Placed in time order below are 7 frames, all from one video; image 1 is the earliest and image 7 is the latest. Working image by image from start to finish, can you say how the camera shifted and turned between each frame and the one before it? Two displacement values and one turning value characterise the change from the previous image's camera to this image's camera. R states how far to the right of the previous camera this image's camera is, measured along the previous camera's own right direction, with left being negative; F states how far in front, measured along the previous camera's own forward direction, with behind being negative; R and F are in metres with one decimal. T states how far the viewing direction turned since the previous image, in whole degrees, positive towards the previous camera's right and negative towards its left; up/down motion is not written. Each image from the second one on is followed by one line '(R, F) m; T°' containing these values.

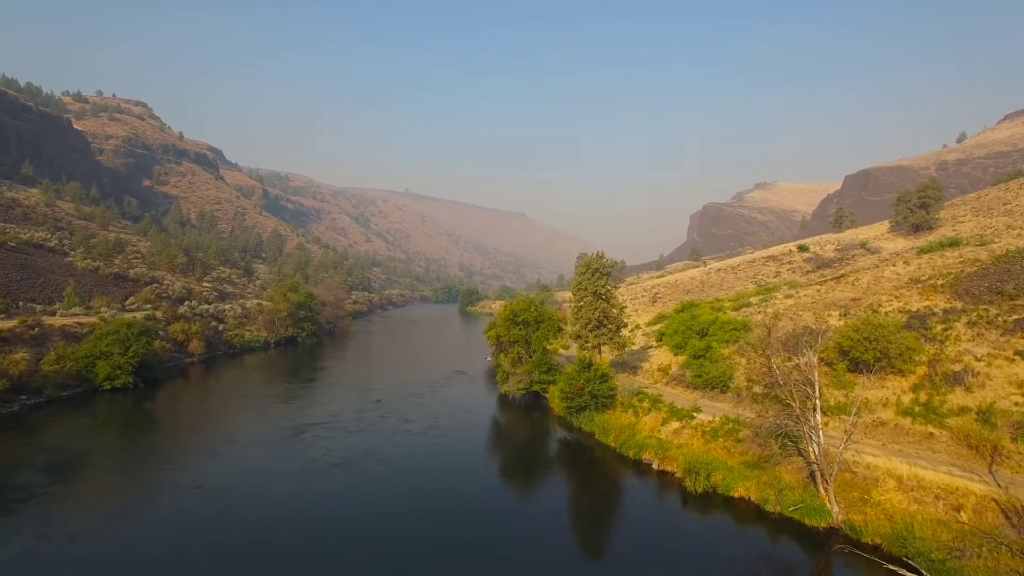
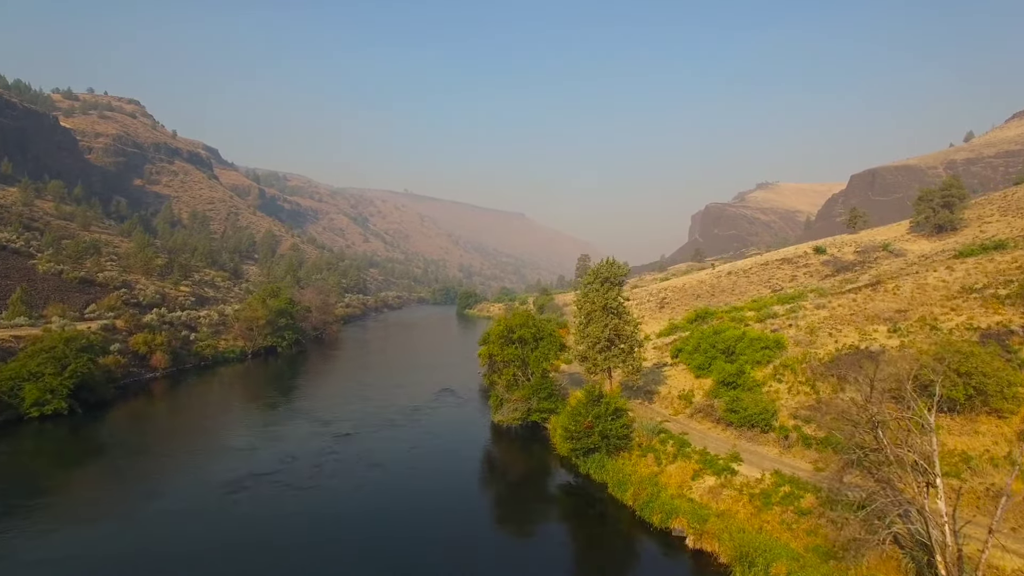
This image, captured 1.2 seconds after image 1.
(+0.2, +3.9) m; 0°
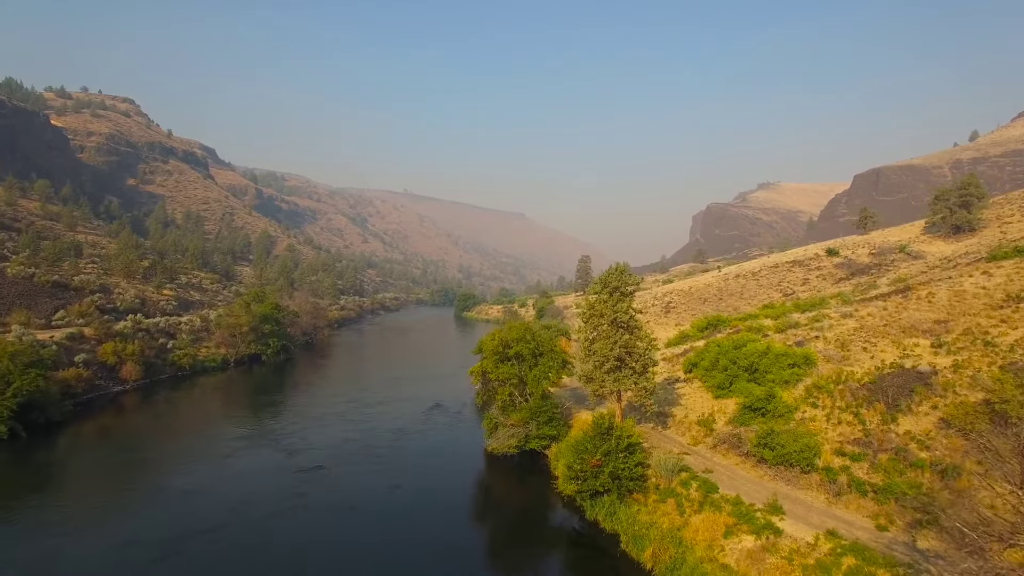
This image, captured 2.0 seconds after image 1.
(+0.1, +2.7) m; 0°
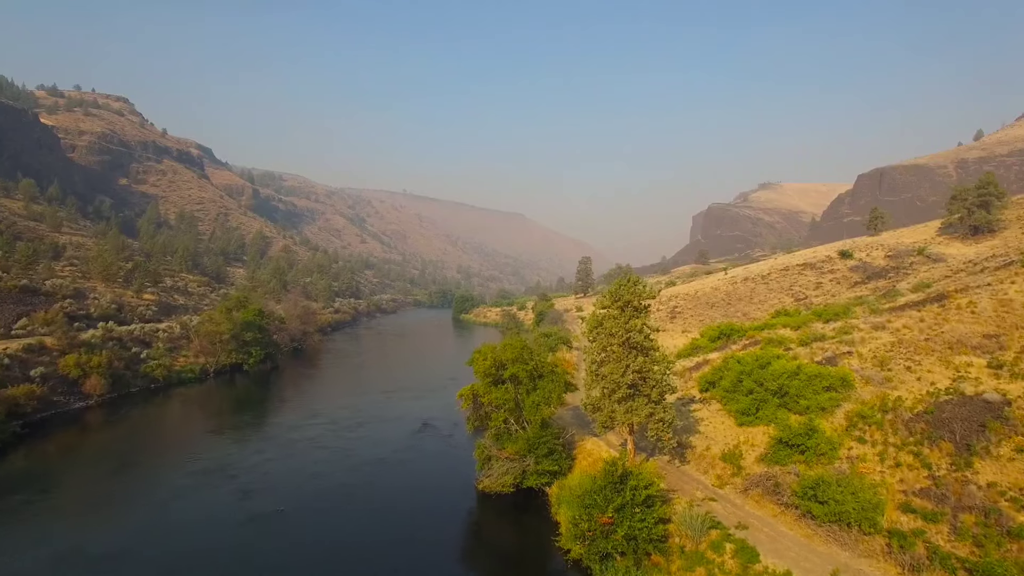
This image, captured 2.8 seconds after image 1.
(+0.2, +2.7) m; 0°
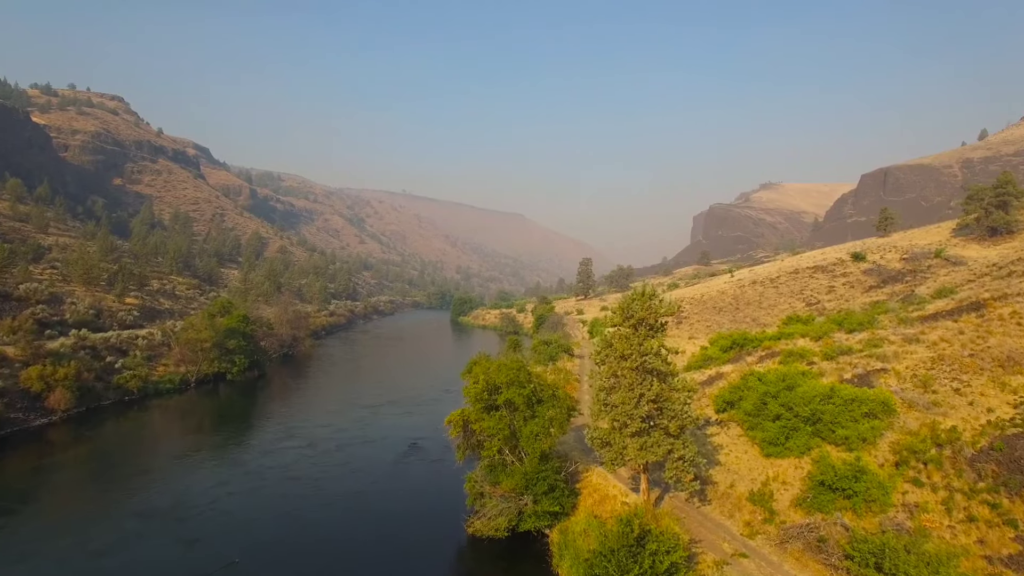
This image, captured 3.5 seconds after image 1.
(+0.1, +2.3) m; 0°
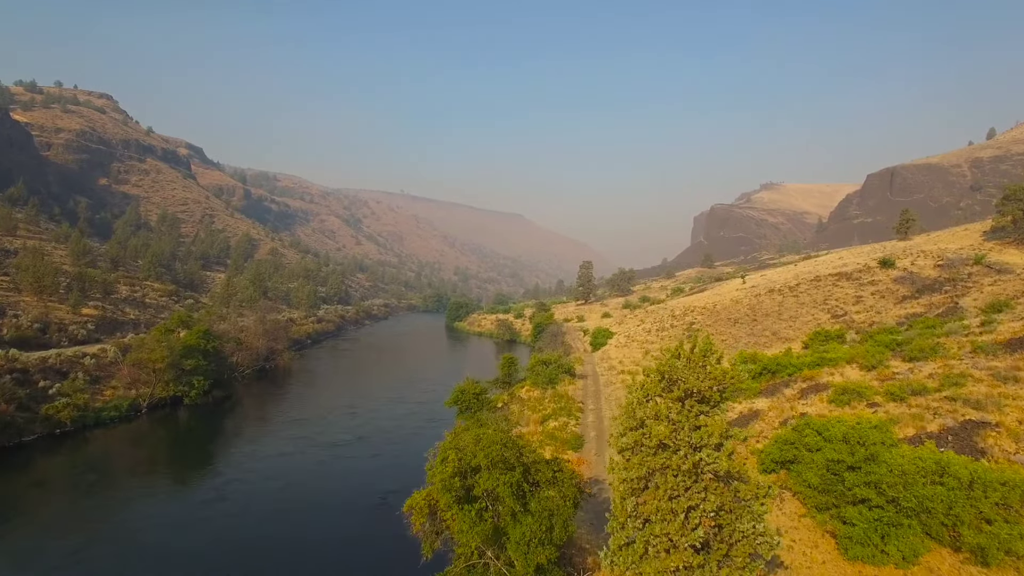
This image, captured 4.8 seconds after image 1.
(+0.3, +4.7) m; 0°
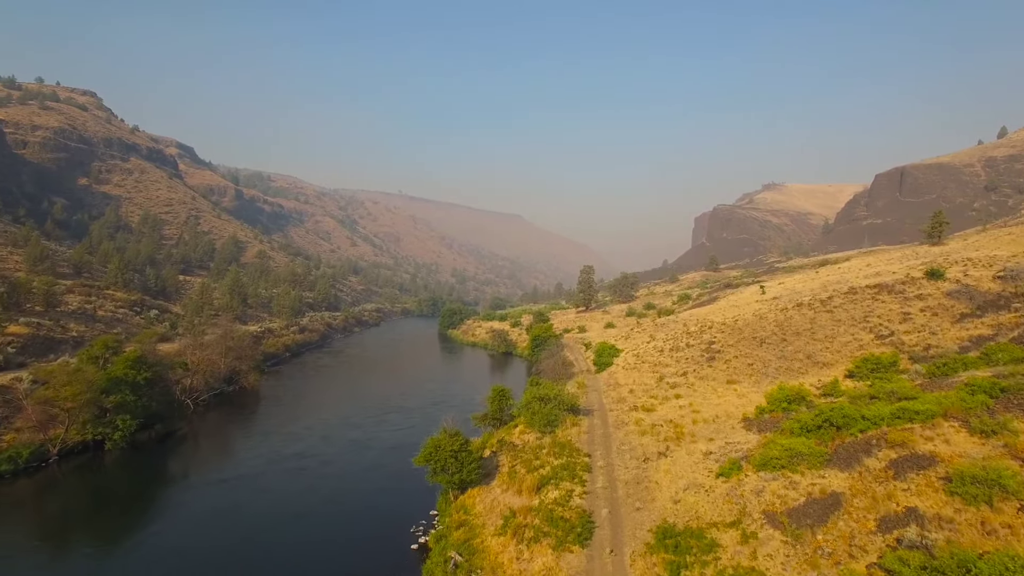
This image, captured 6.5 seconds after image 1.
(+0.4, +6.3) m; 0°
